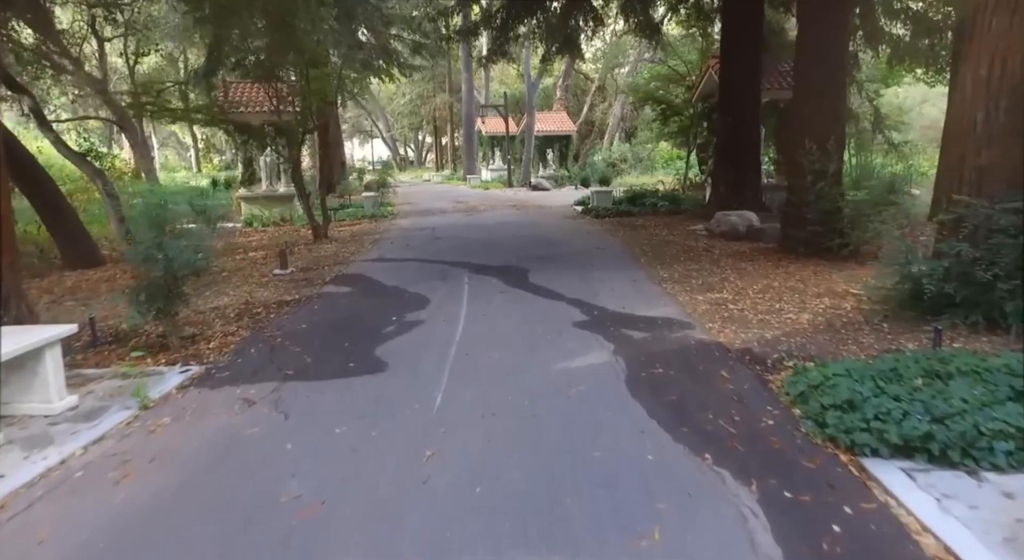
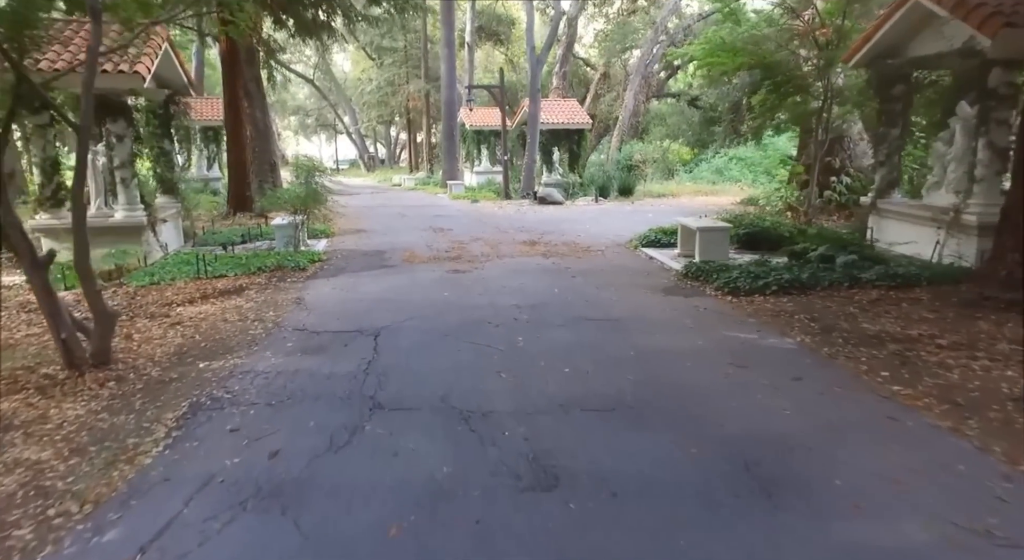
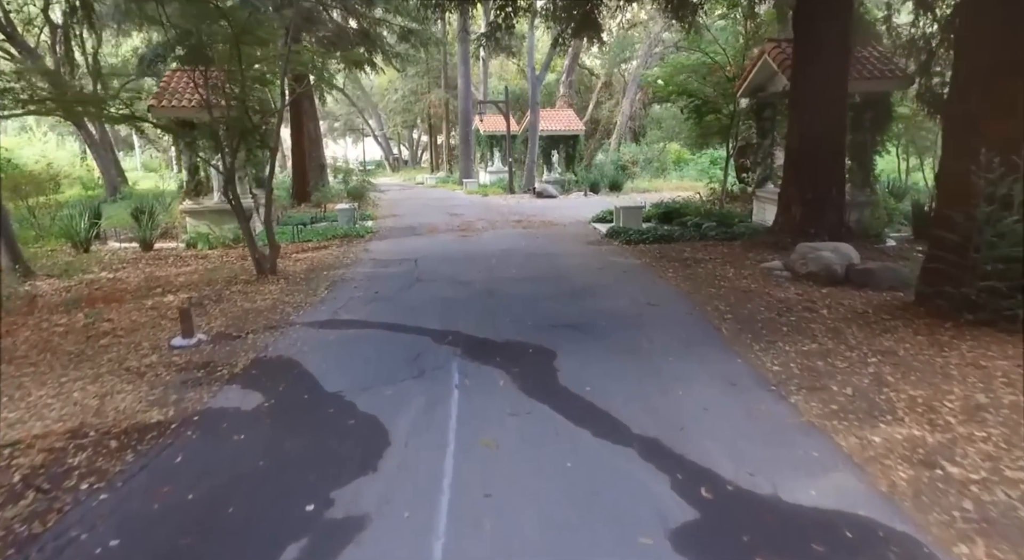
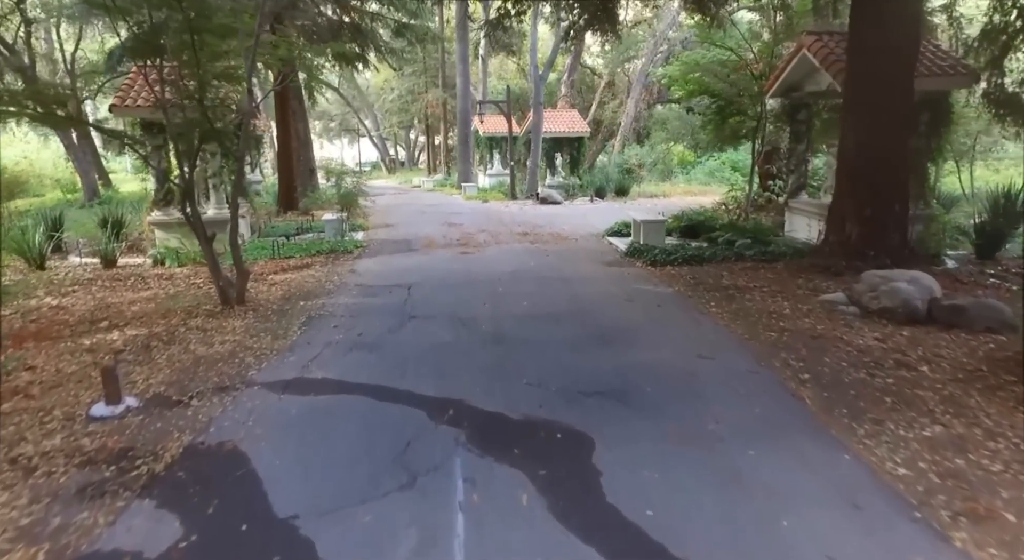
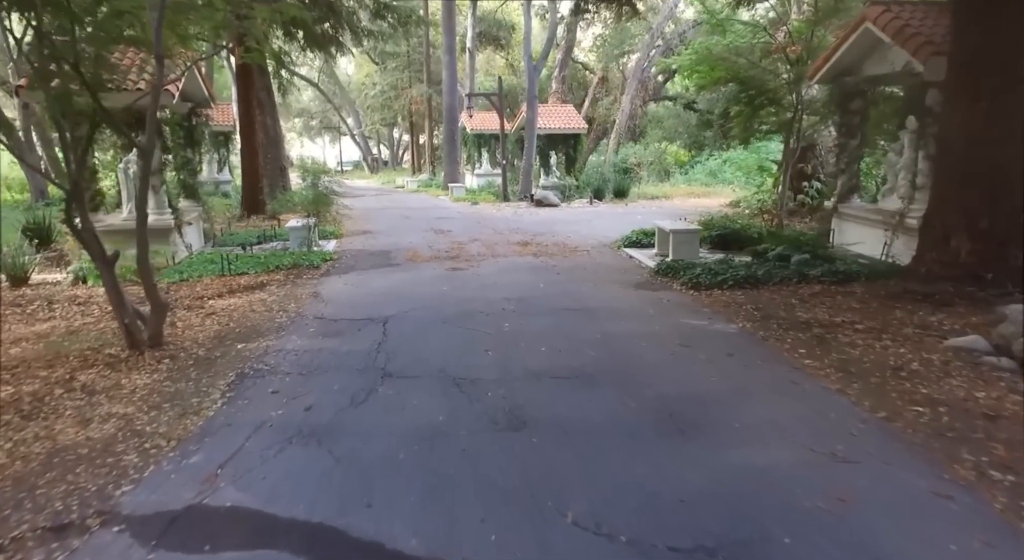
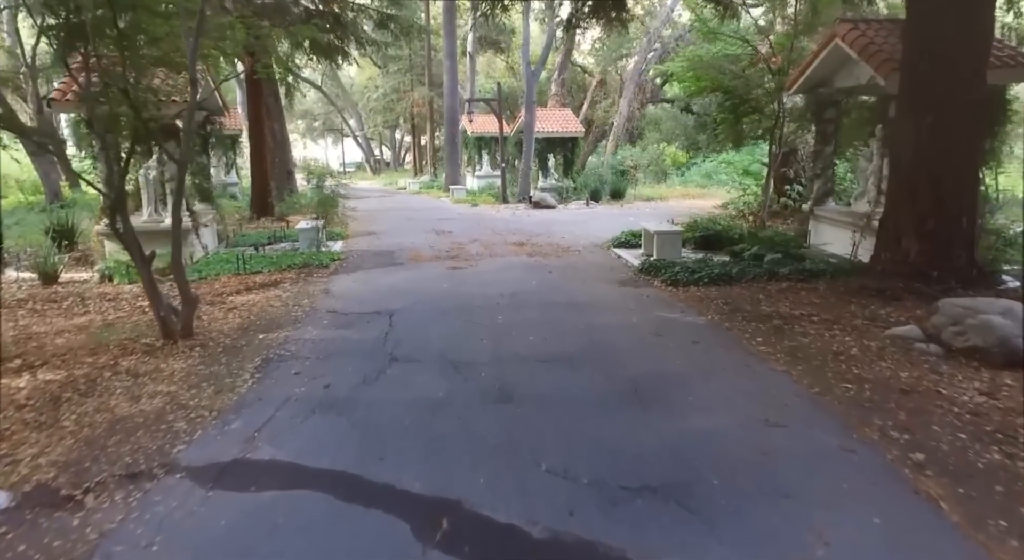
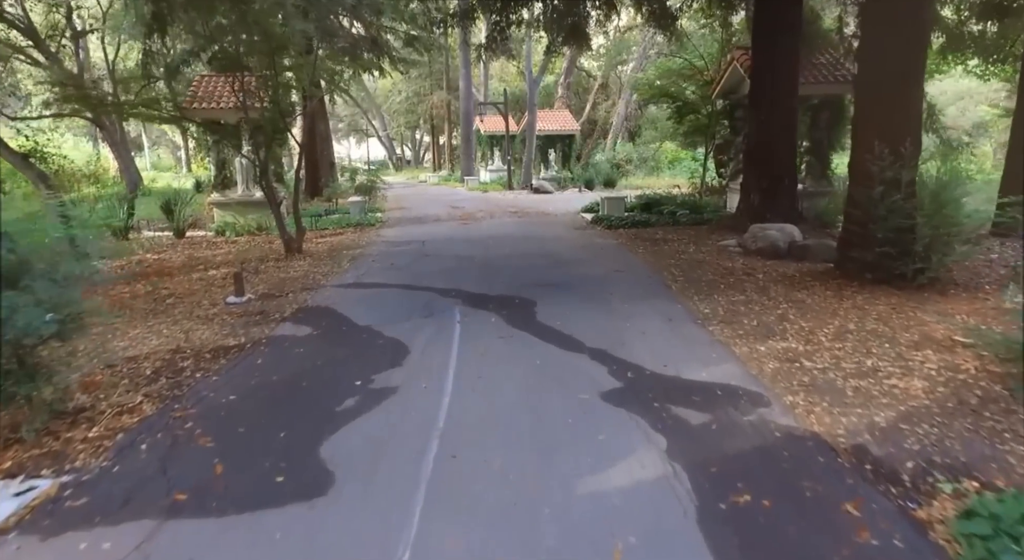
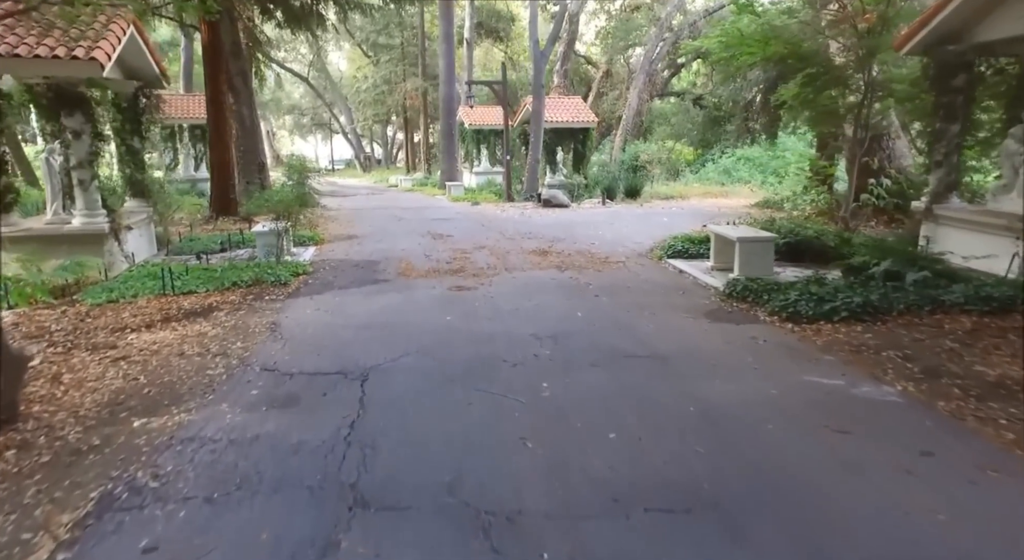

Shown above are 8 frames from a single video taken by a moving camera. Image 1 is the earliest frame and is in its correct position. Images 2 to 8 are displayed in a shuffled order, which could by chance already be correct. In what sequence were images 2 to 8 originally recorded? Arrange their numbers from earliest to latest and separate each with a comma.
7, 3, 4, 6, 5, 2, 8
